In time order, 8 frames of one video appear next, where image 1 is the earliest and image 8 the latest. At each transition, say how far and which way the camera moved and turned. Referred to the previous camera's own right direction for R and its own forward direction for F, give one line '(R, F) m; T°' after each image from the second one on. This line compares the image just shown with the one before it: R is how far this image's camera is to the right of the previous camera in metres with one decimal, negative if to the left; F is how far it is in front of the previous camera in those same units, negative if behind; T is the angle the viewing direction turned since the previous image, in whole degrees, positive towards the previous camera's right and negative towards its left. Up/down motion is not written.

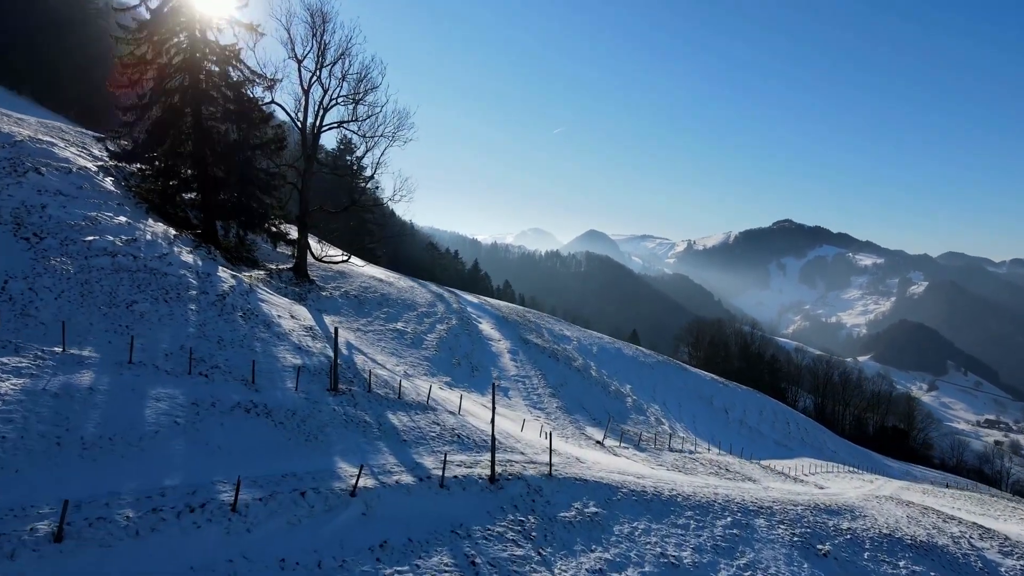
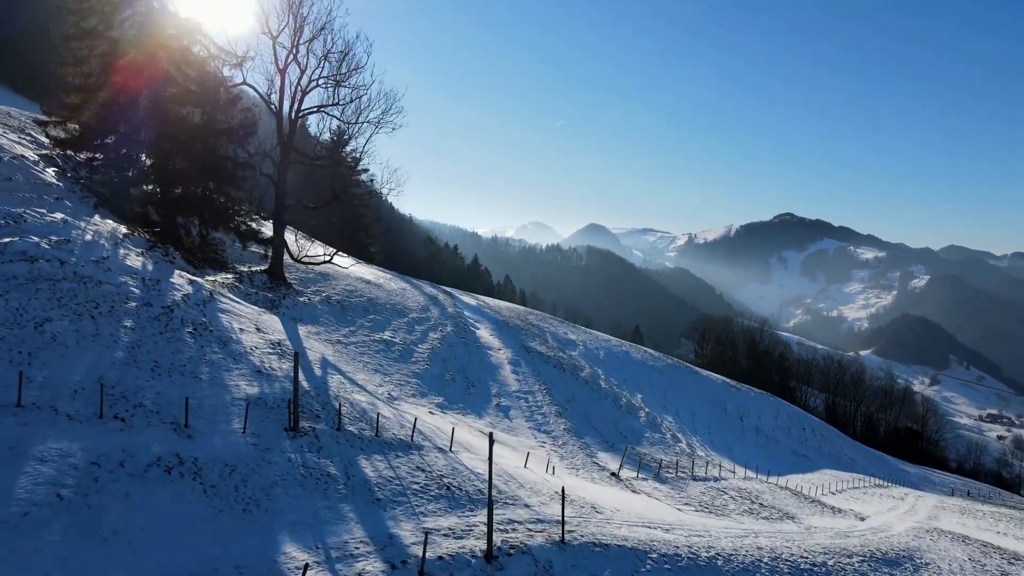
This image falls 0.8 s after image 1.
(0.0, +2.7) m; 0°
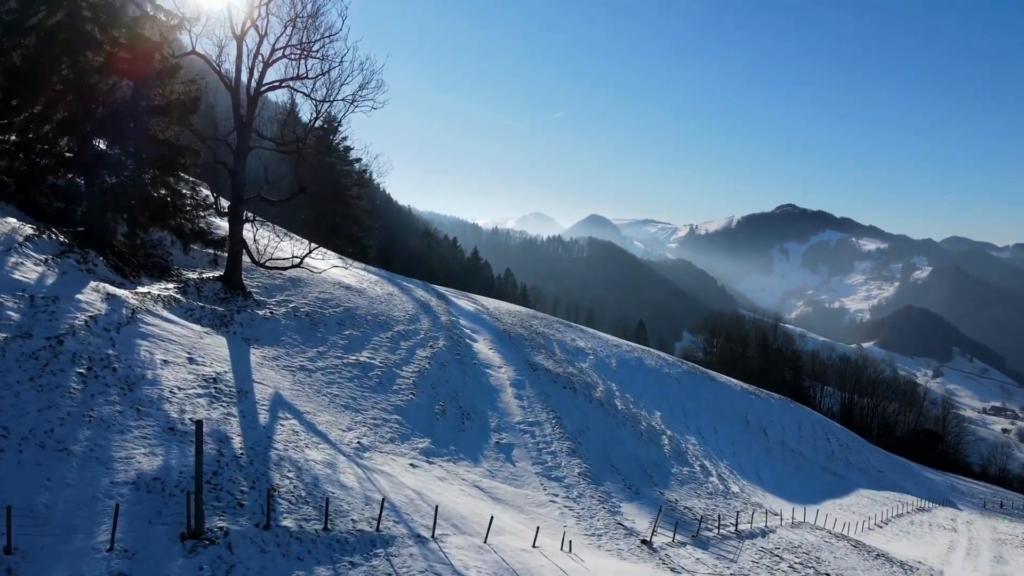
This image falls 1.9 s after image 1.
(-0.1, +3.7) m; 0°
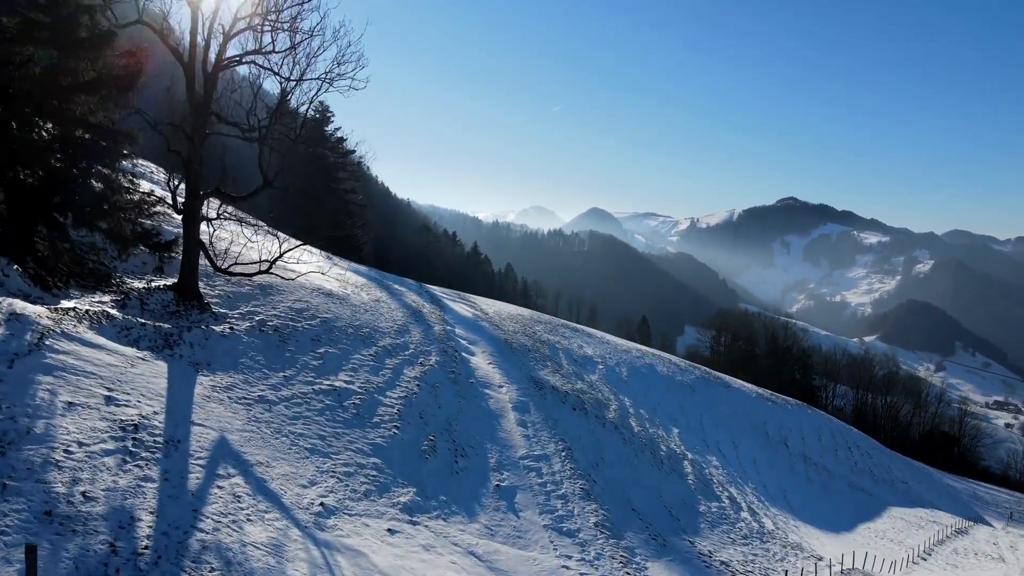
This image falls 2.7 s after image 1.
(0.0, +2.8) m; 0°
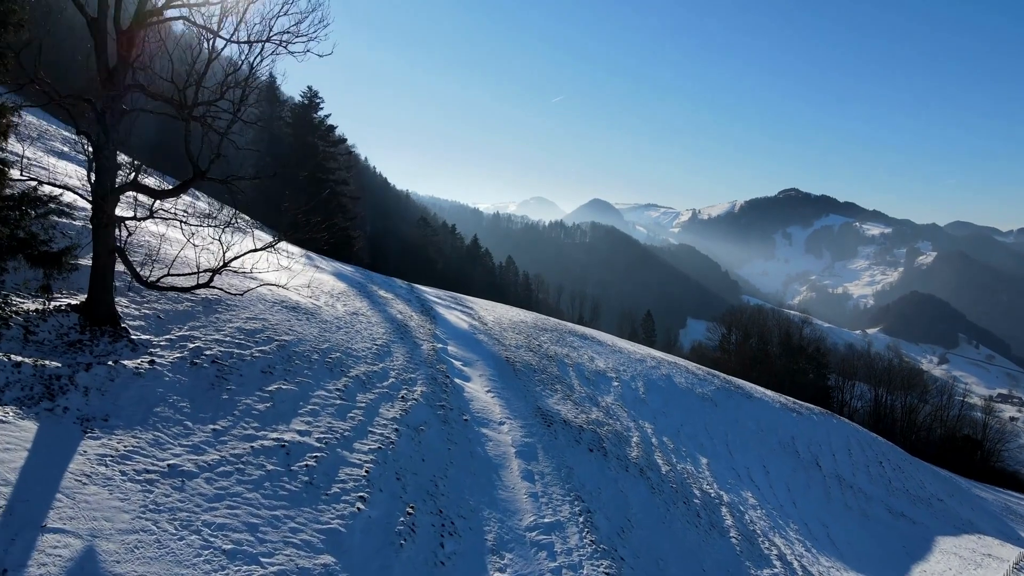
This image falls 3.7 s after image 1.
(0.0, +3.6) m; 0°
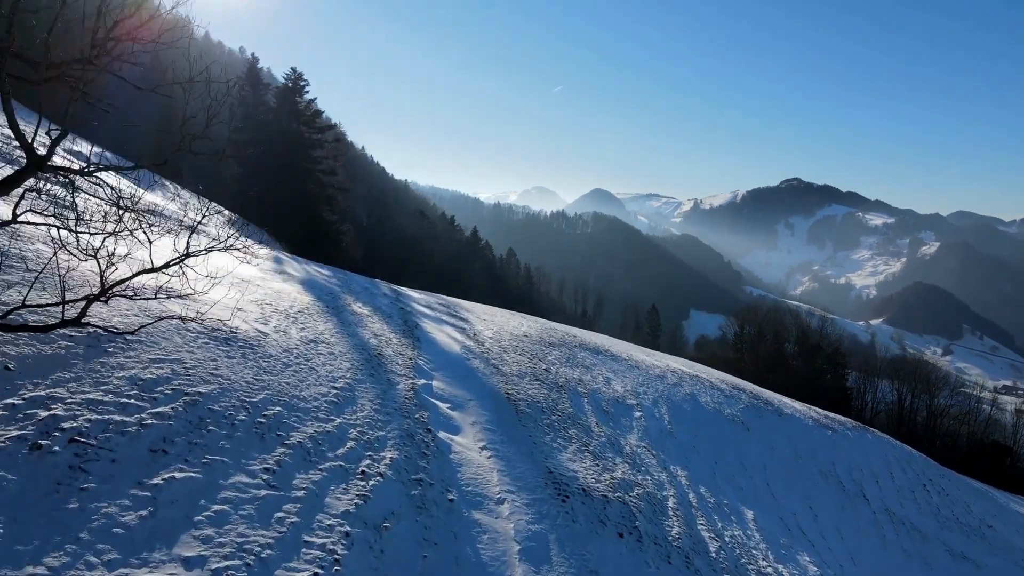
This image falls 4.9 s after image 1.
(0.0, +4.2) m; 0°
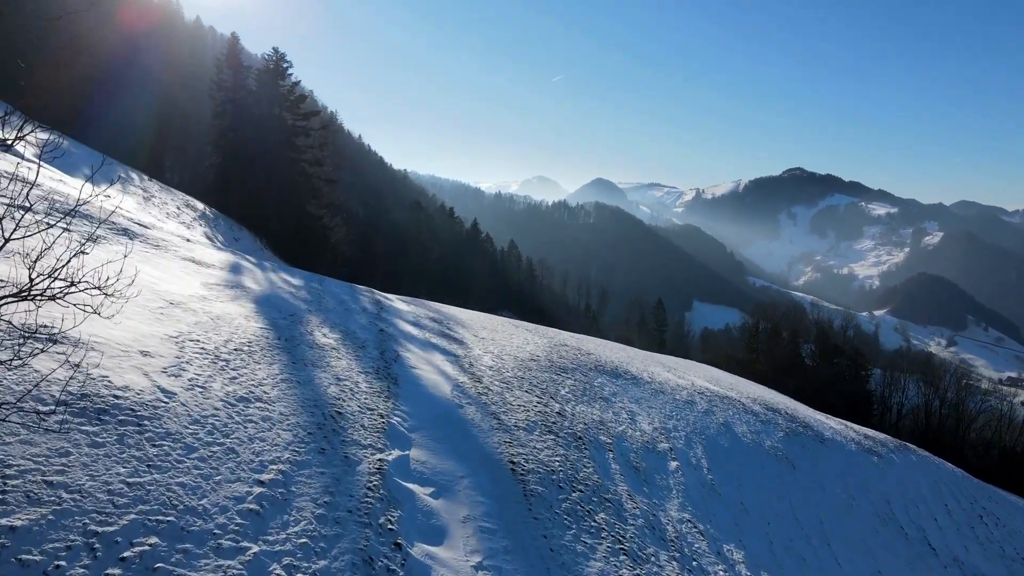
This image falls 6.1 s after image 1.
(-0.1, +4.2) m; 0°
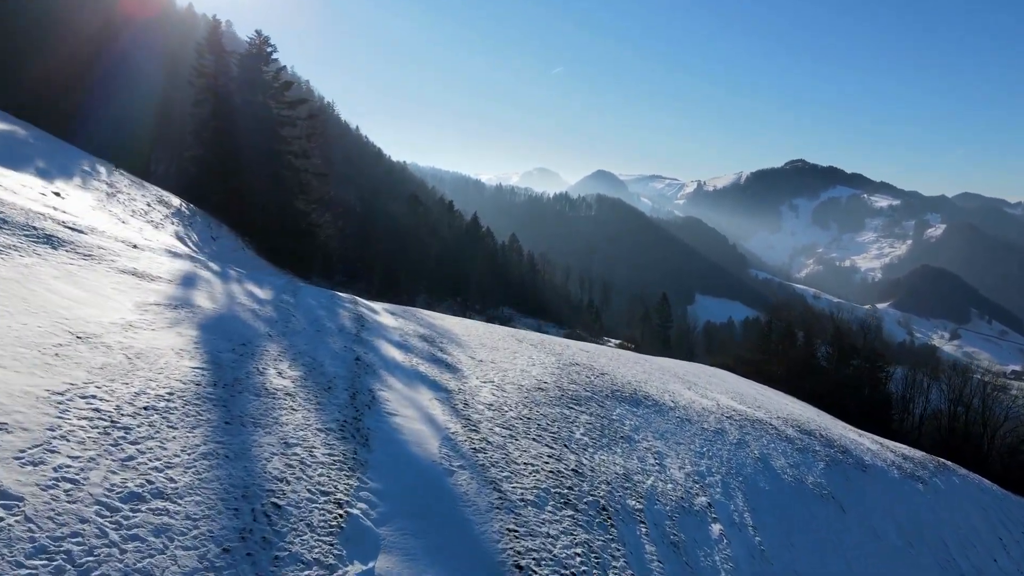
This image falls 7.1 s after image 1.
(-0.1, +3.3) m; 0°
